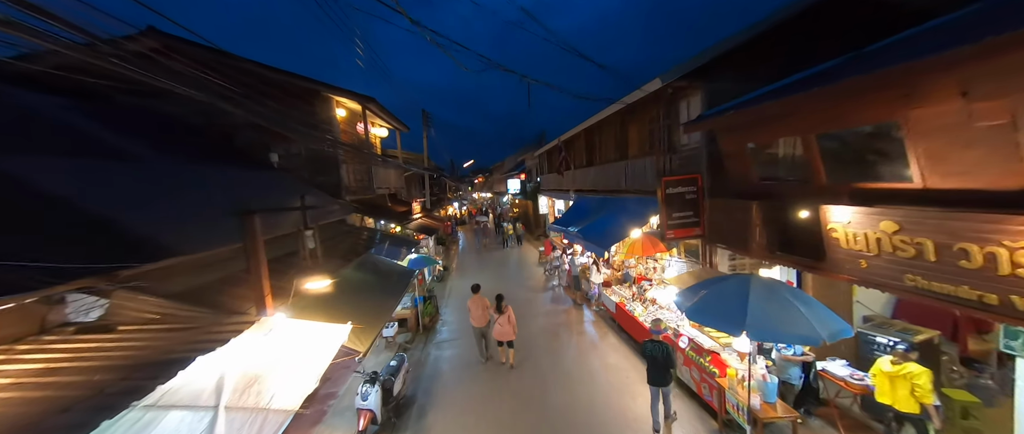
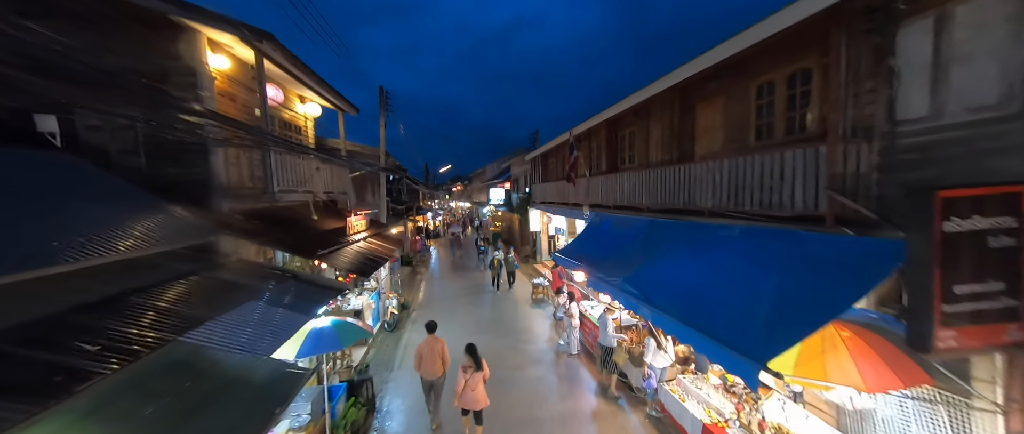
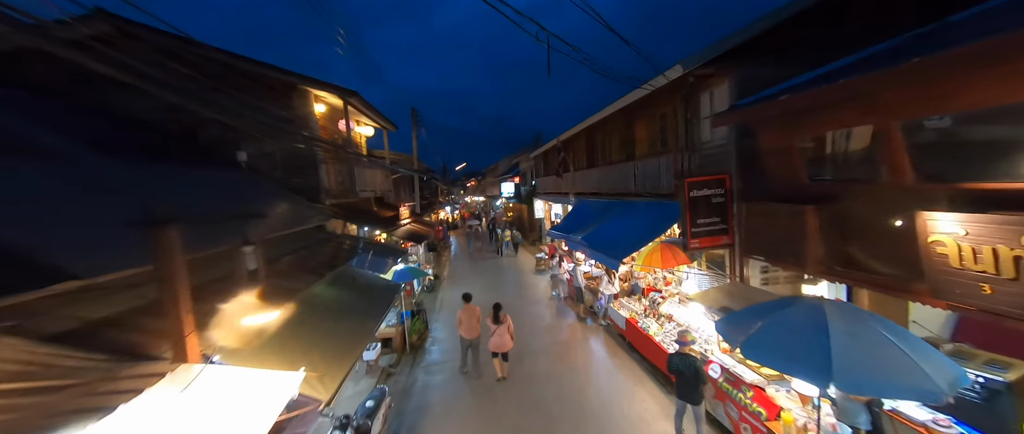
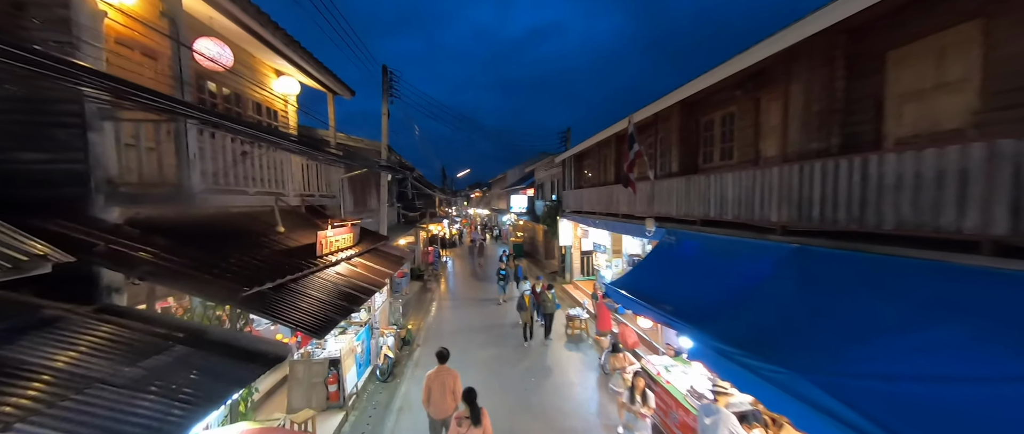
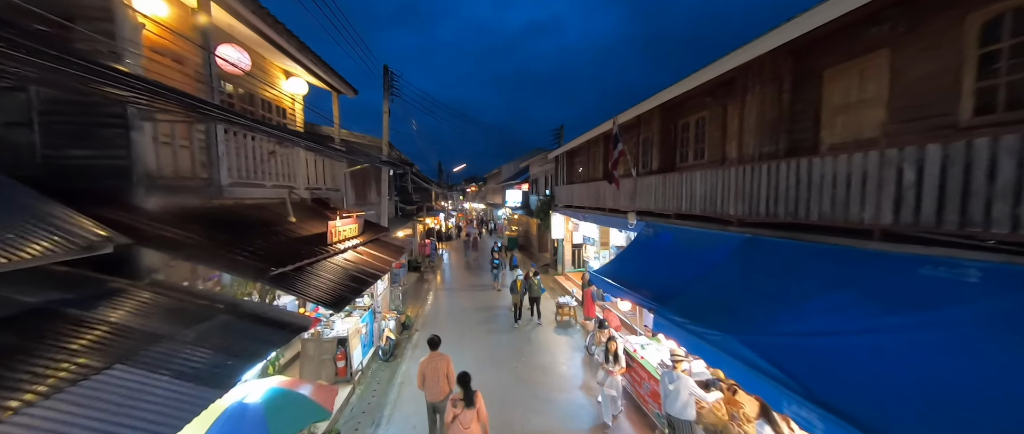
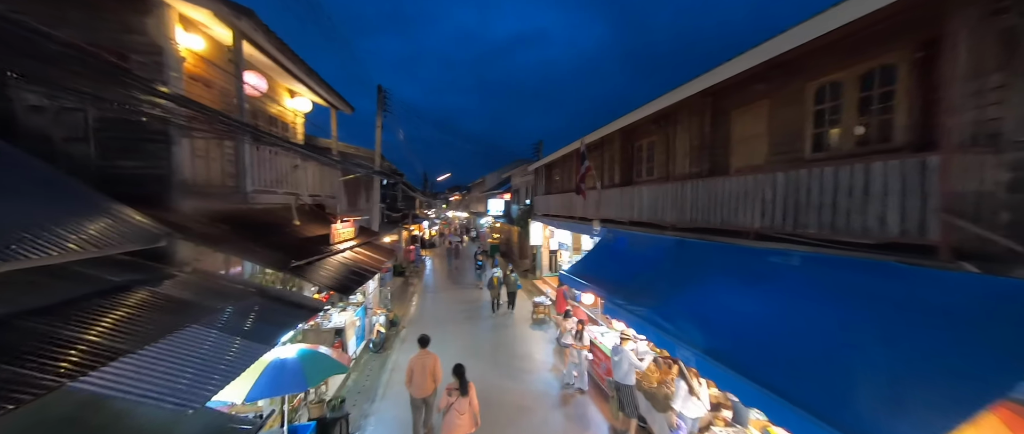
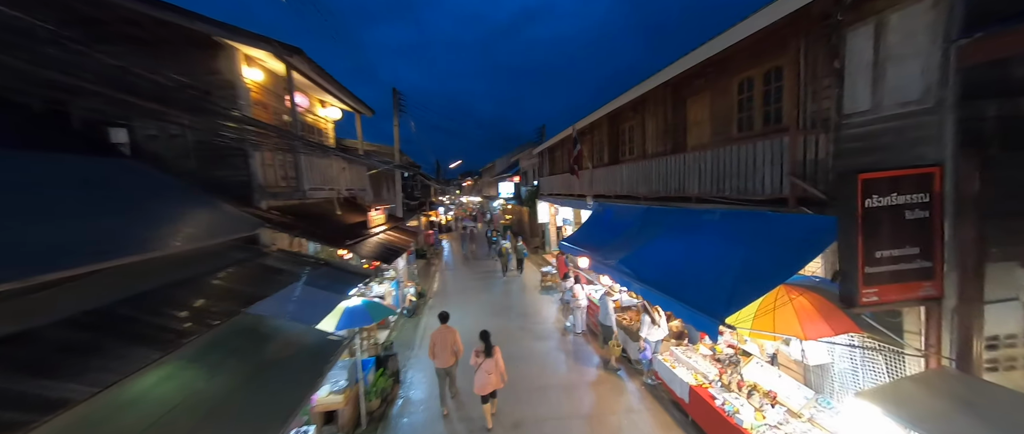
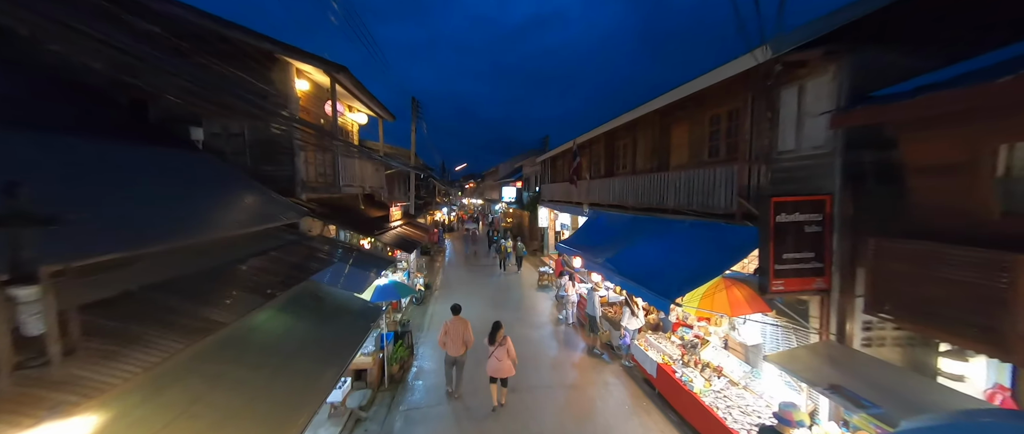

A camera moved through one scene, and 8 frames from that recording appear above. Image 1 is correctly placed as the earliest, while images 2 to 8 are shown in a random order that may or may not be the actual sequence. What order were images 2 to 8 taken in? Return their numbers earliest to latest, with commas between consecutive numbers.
3, 8, 7, 2, 6, 5, 4
